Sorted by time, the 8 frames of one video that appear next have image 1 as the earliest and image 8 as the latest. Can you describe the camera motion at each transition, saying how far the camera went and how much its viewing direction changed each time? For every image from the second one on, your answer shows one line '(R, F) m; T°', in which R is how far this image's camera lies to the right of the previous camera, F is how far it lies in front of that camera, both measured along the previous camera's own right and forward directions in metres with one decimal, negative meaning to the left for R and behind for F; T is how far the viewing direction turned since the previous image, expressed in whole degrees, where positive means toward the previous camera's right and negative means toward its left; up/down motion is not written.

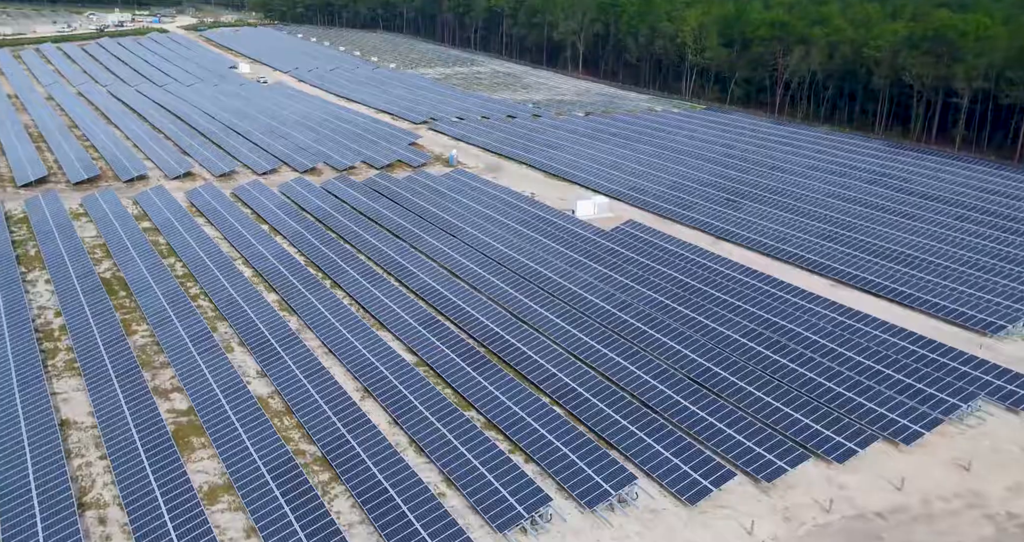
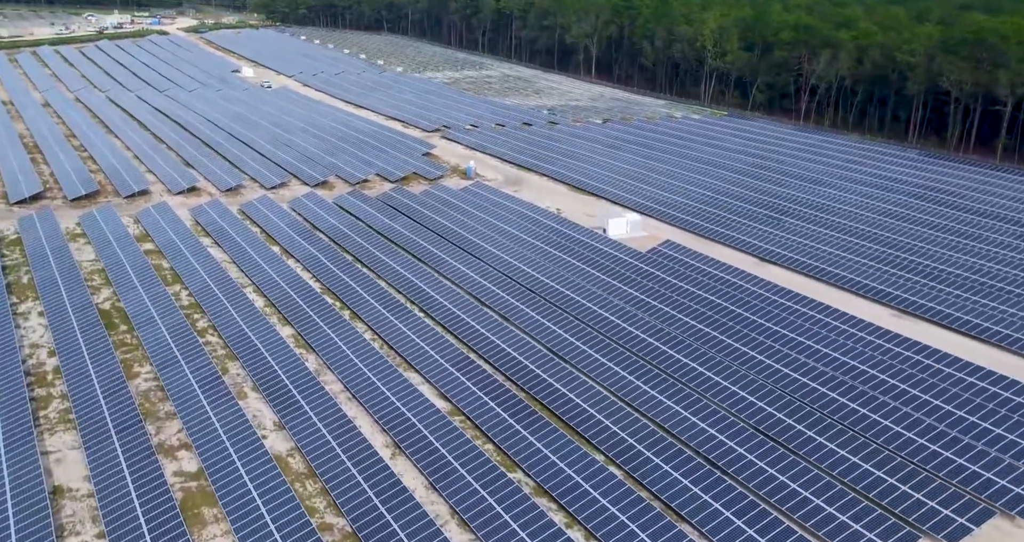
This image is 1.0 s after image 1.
(-1.2, +2.2) m; 0°
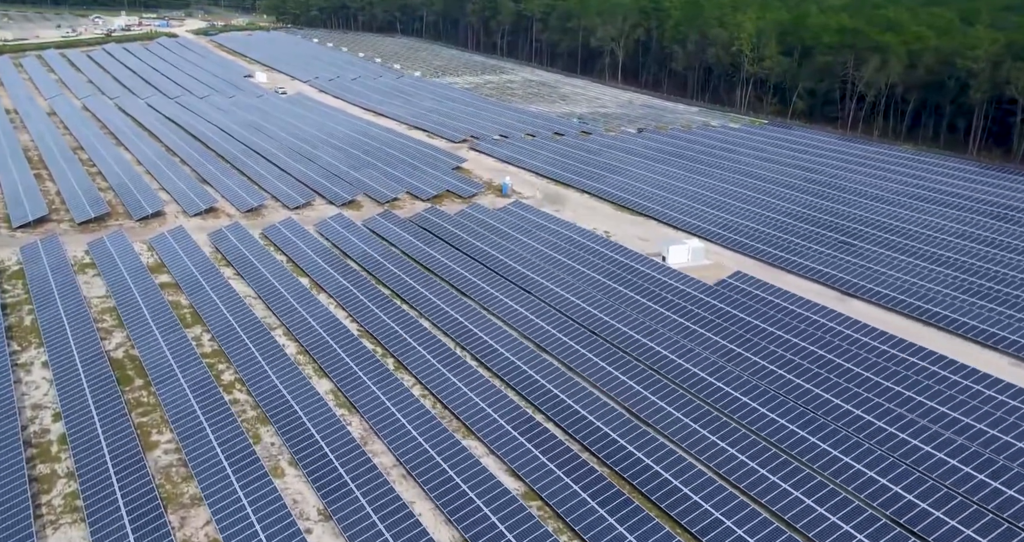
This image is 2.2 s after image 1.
(-1.8, +2.9) m; 0°
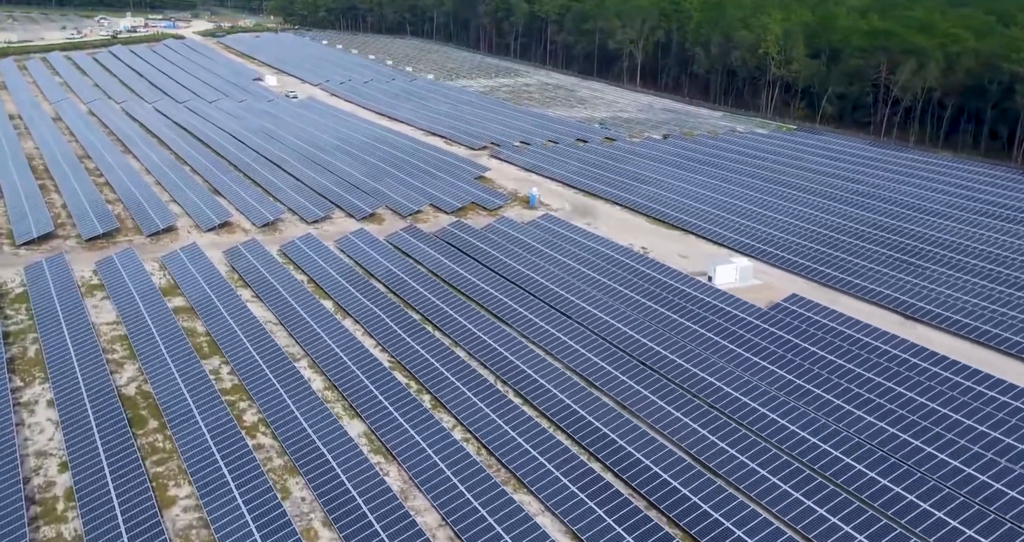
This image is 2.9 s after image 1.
(-1.2, +1.8) m; 0°
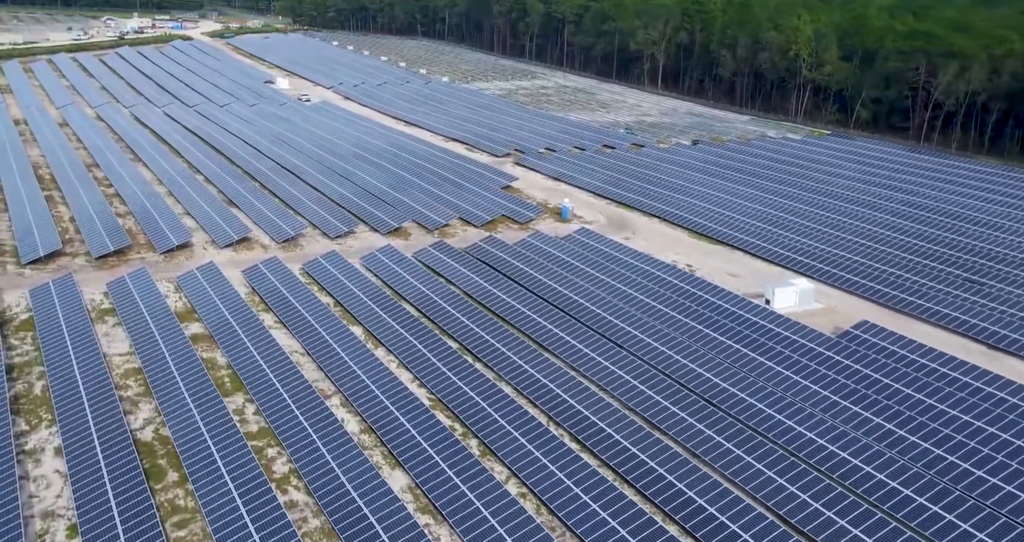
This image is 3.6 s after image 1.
(-1.3, +1.9) m; 0°
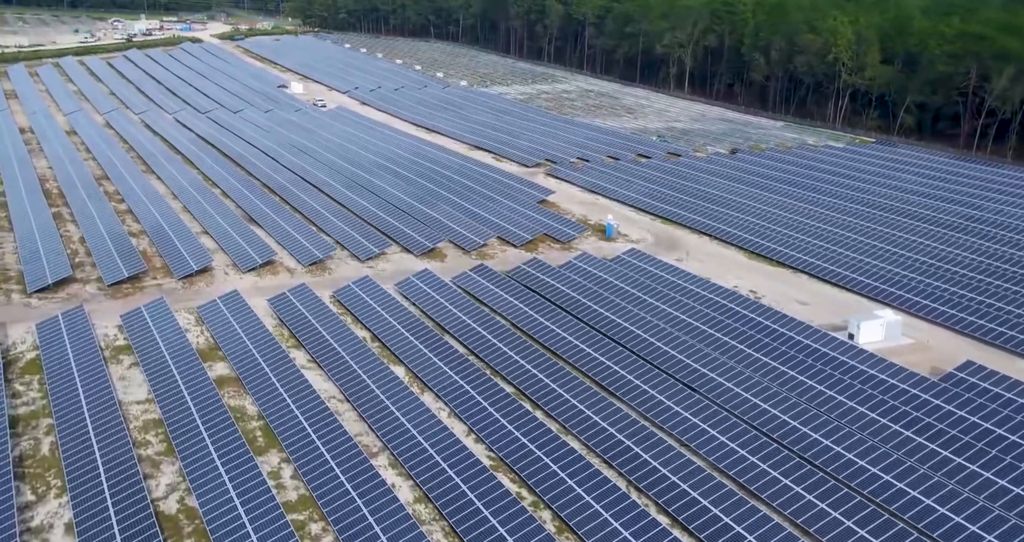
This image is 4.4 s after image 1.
(-1.6, +2.3) m; 0°
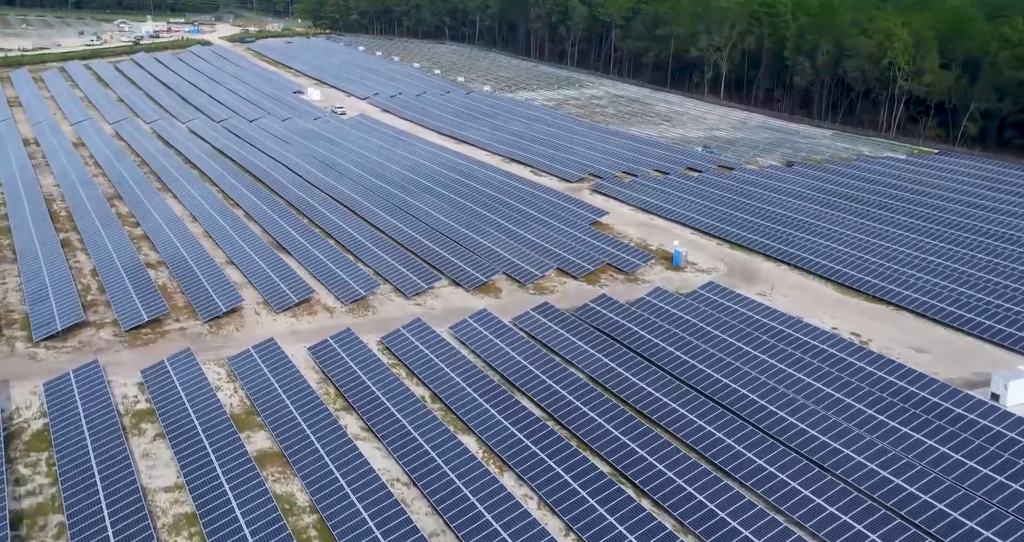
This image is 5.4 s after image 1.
(-2.2, +3.1) m; 0°
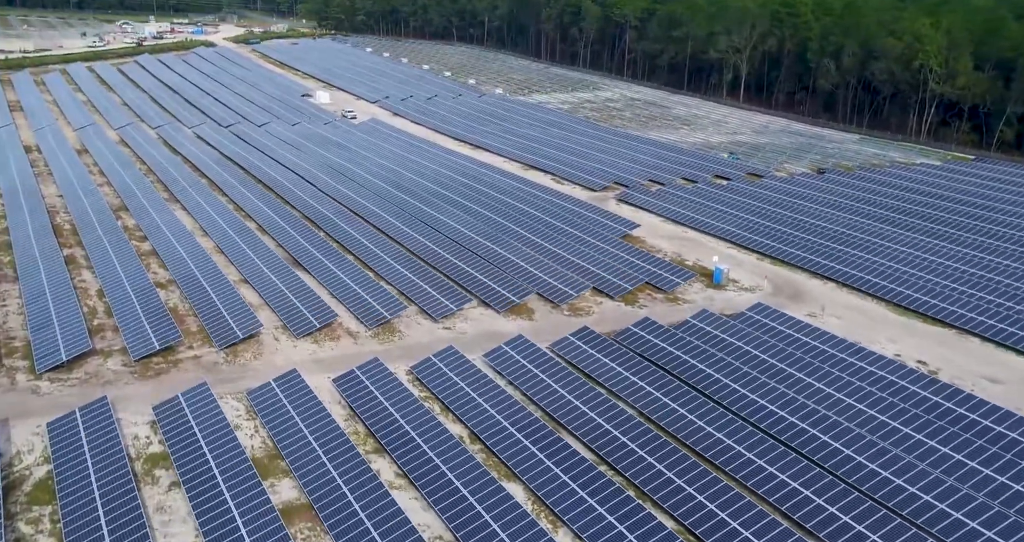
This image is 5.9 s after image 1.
(-1.1, +1.6) m; 0°
